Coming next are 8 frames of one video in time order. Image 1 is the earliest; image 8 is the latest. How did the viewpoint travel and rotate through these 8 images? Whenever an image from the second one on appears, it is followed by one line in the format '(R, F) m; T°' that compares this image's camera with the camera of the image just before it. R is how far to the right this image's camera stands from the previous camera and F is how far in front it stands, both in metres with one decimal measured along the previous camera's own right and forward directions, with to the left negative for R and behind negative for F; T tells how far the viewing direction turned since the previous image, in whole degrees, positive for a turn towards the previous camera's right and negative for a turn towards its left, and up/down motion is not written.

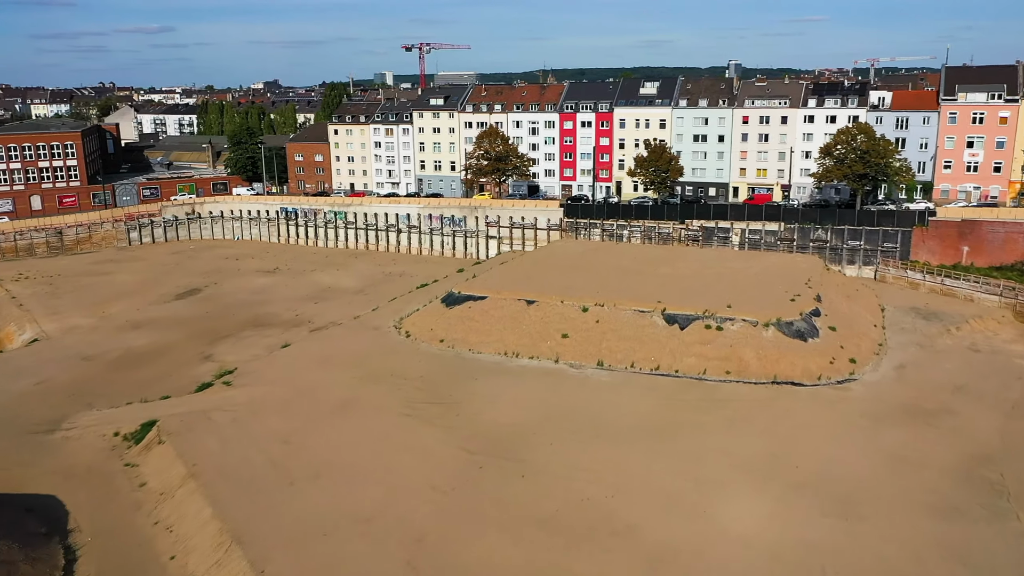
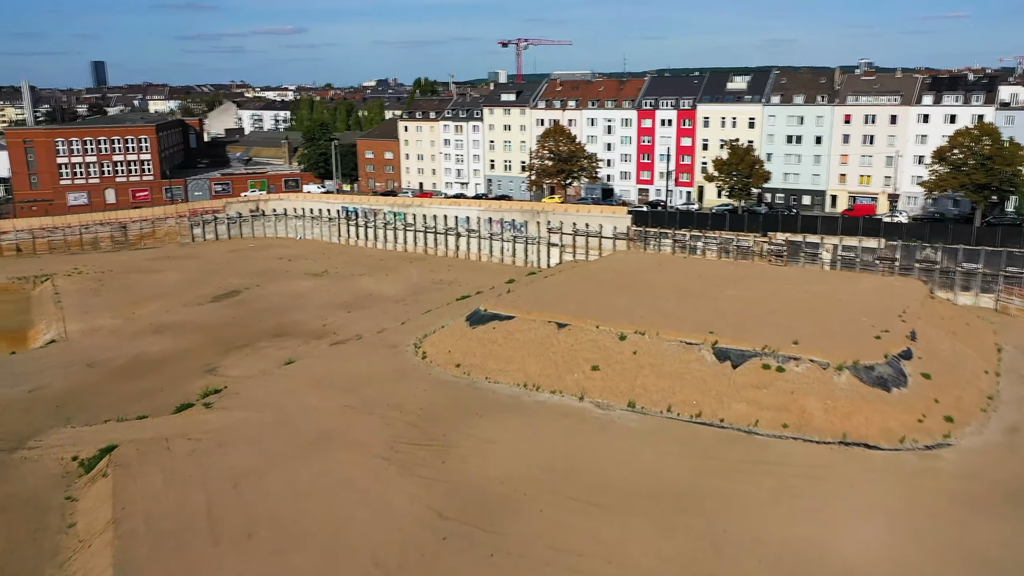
(+2.8, +4.5) m; -8°
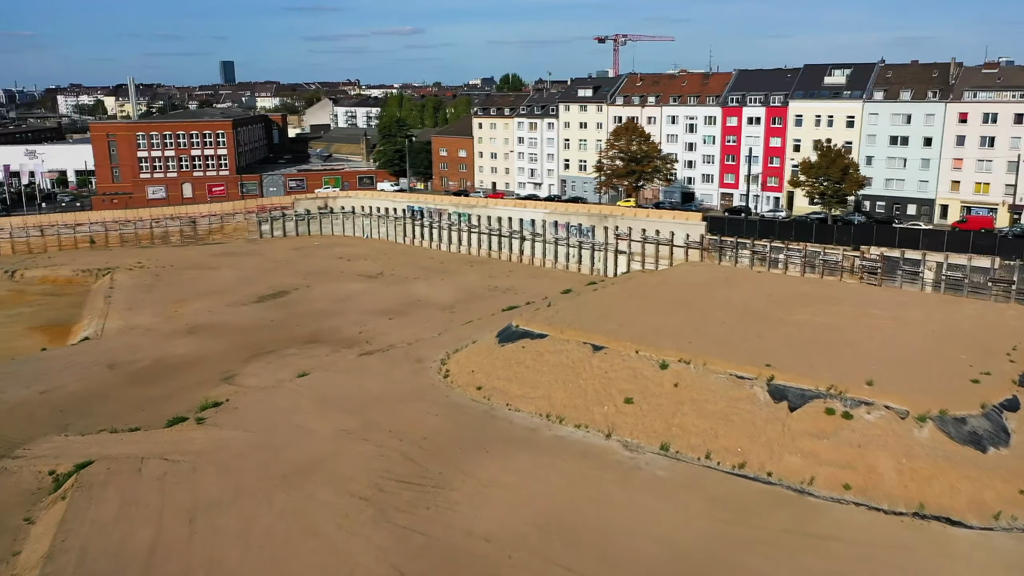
(+2.3, +3.3) m; -7°
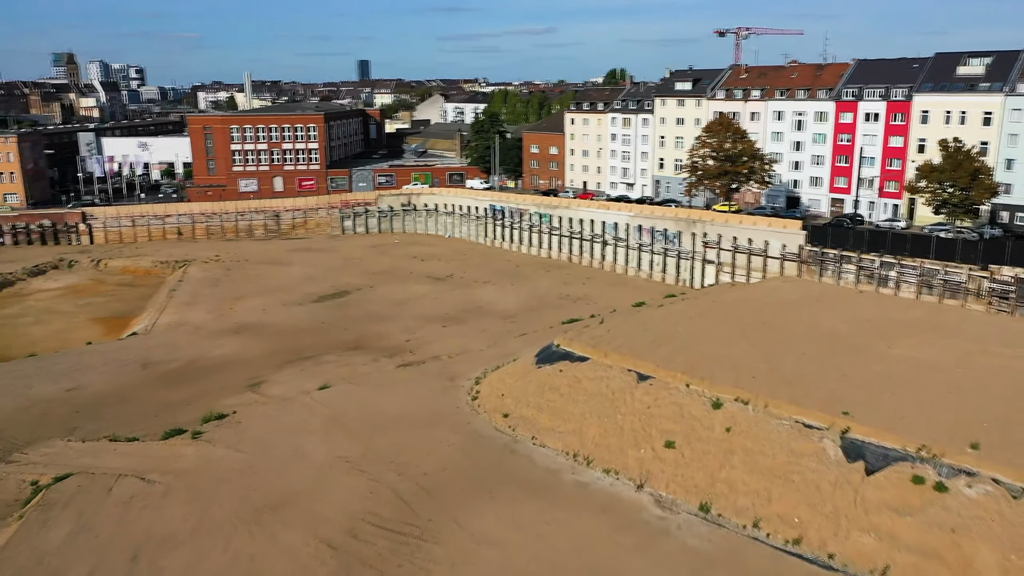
(+2.3, +3.4) m; -8°
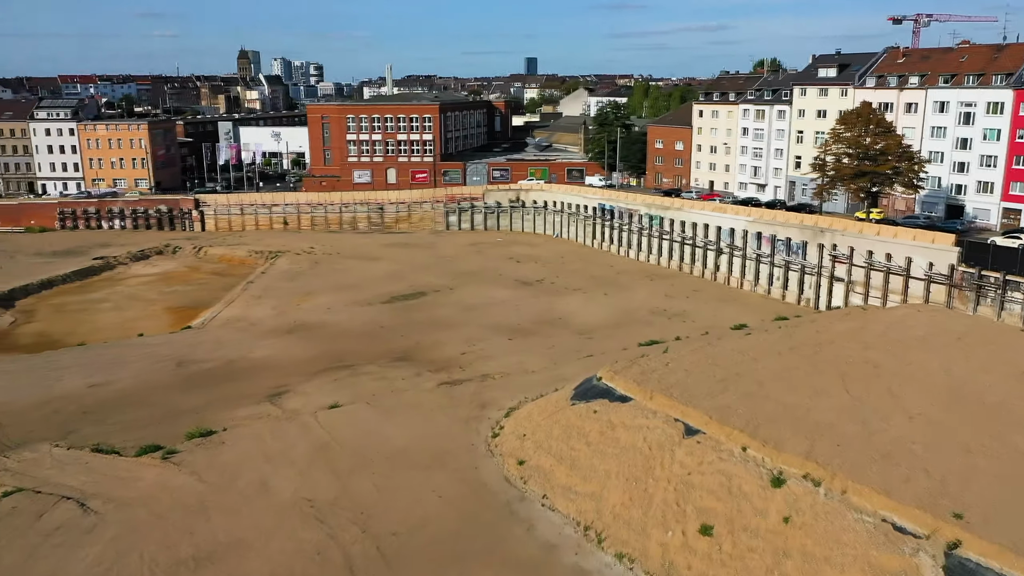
(+2.9, +4.5) m; -11°
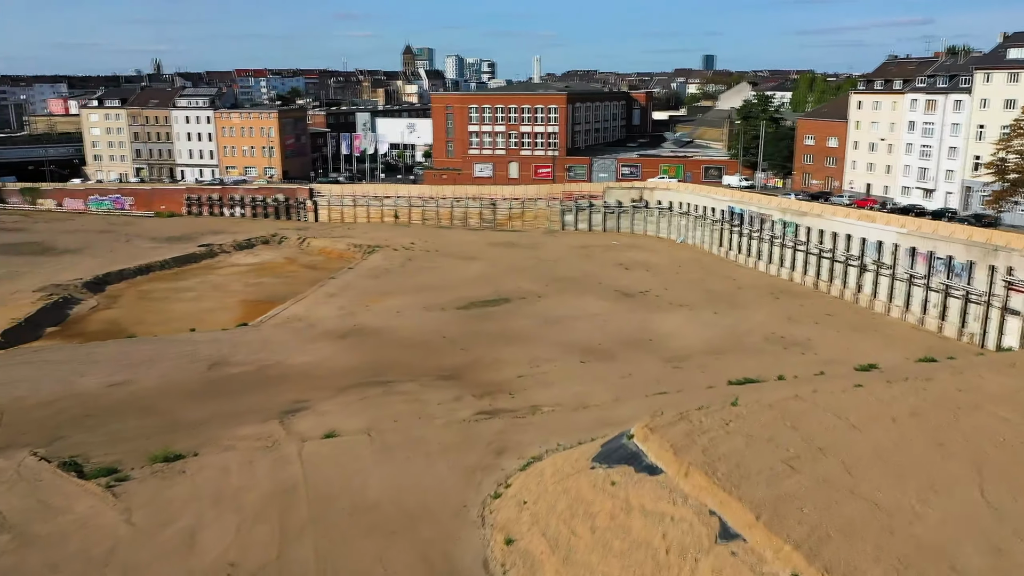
(+2.7, +4.6) m; -11°
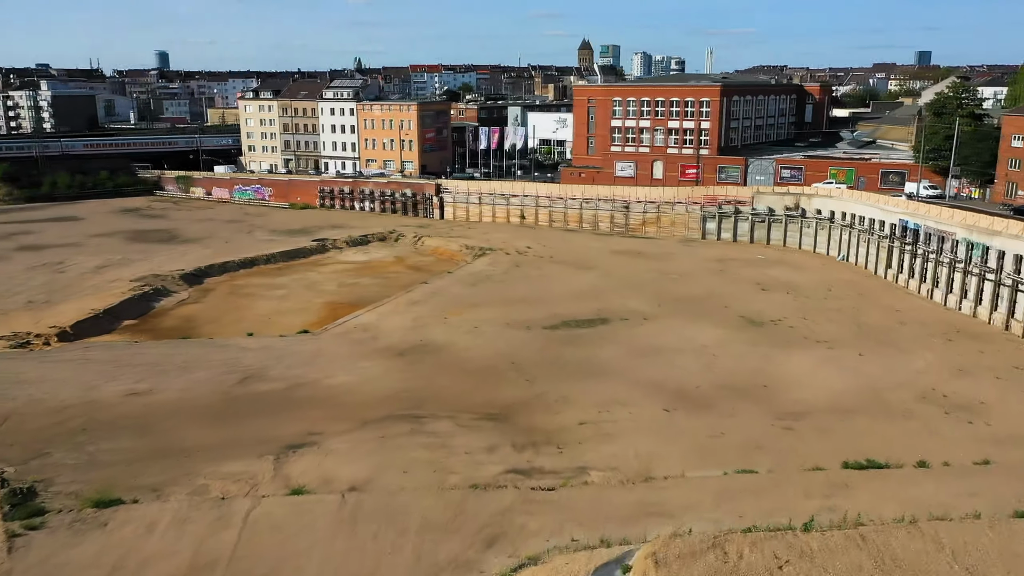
(+2.7, +4.8) m; -12°
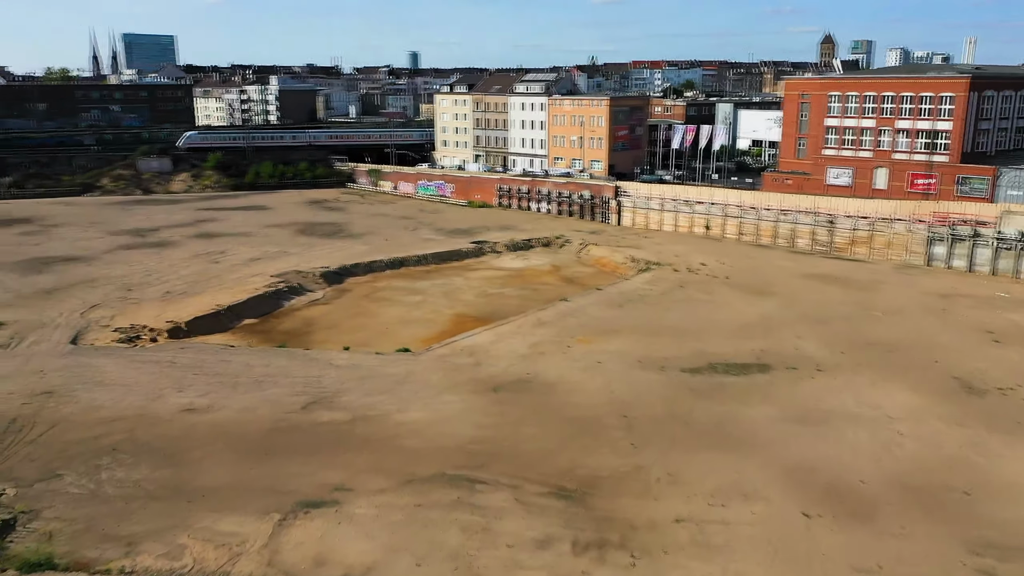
(+2.4, +4.8) m; -15°
